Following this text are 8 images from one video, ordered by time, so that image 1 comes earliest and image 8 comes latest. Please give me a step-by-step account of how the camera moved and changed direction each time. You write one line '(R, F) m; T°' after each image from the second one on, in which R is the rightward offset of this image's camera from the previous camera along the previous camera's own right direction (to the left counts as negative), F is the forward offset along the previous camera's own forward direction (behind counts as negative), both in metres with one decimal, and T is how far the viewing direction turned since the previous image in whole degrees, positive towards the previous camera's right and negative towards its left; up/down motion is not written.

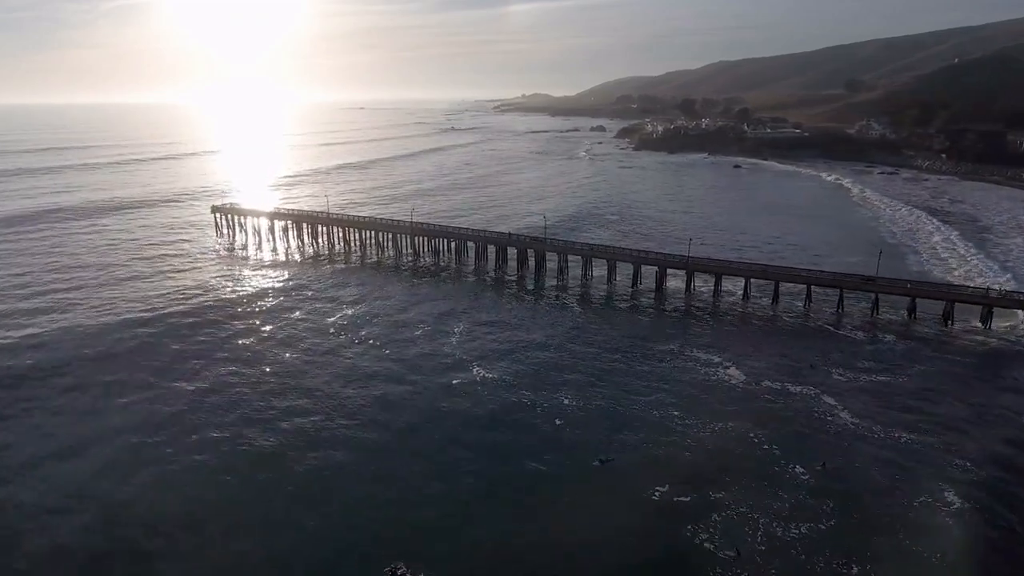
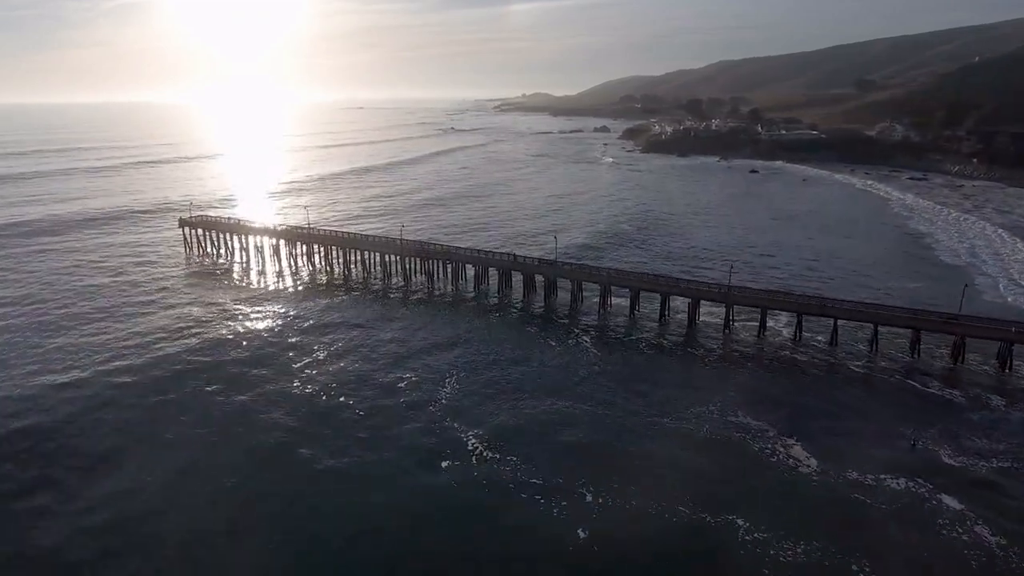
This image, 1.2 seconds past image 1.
(-0.3, +6.9) m; 0°
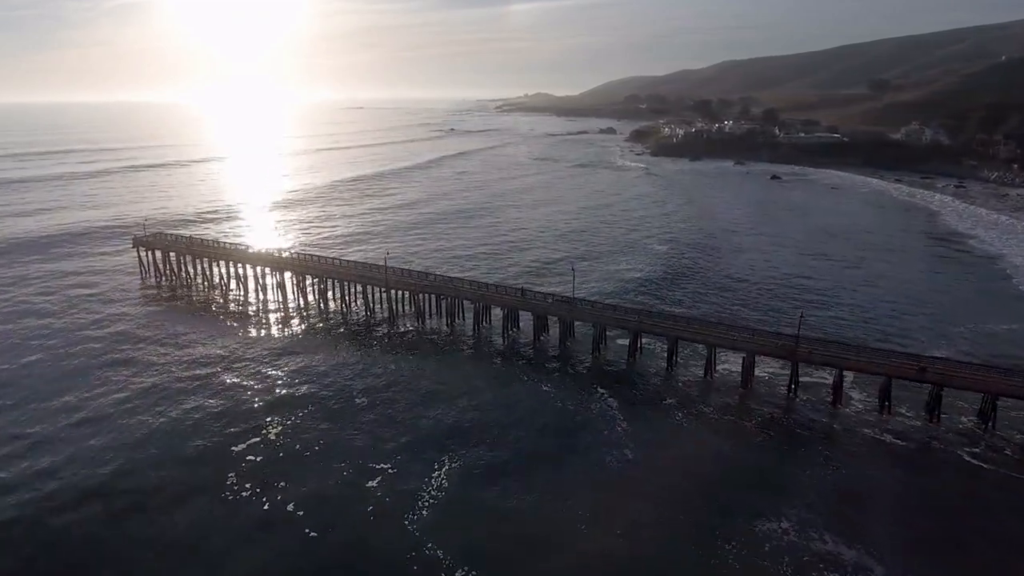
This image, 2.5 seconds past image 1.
(-0.3, +7.6) m; 0°
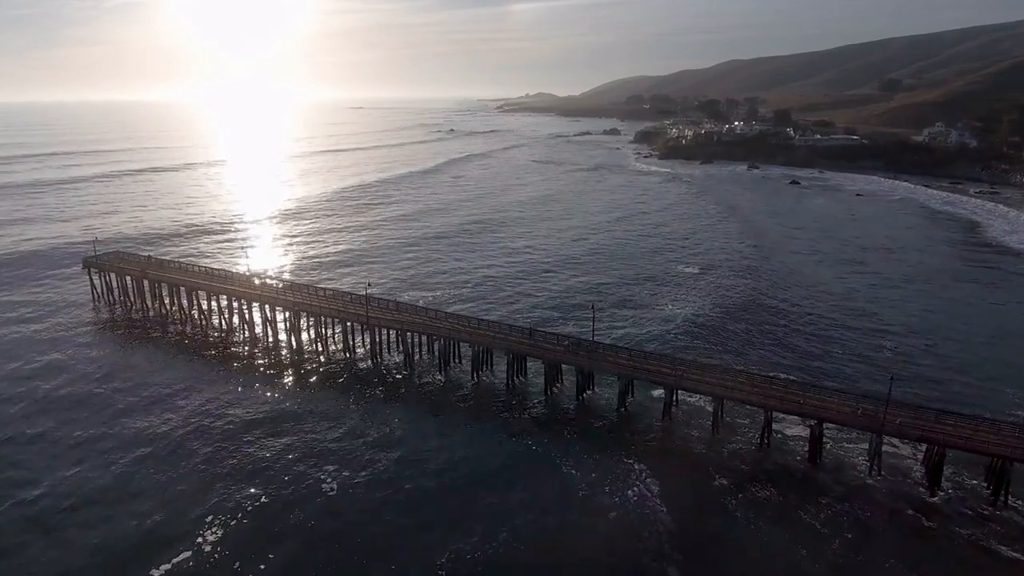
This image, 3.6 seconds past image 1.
(-0.3, +6.2) m; 0°
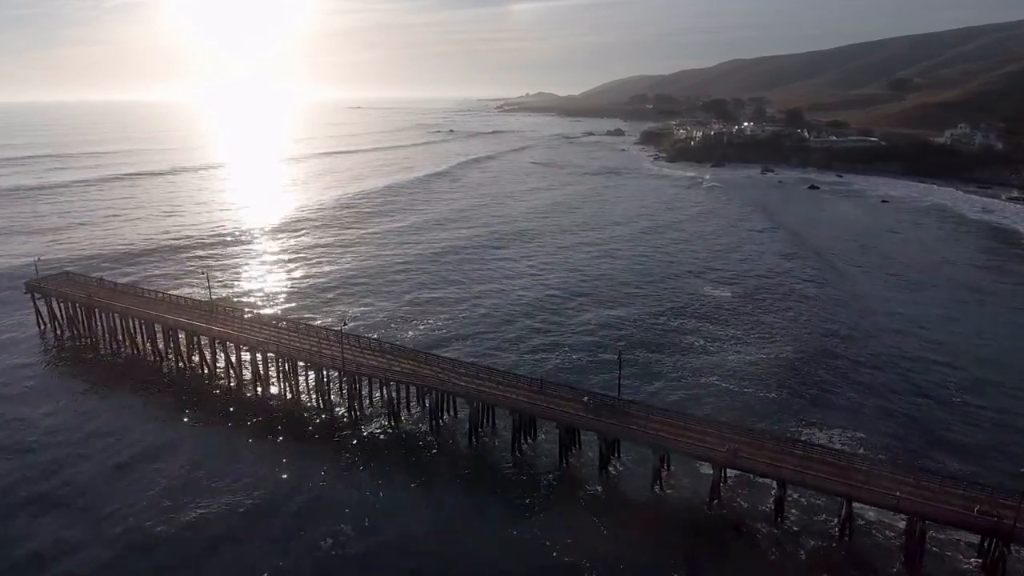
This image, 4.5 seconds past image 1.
(-0.3, +5.6) m; 0°
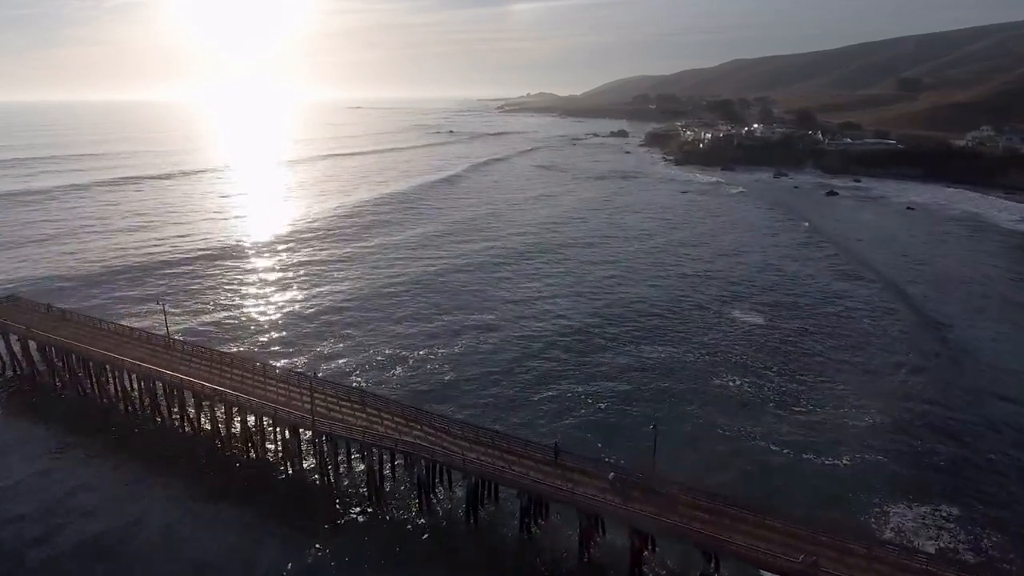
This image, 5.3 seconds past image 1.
(-0.3, +4.9) m; 0°
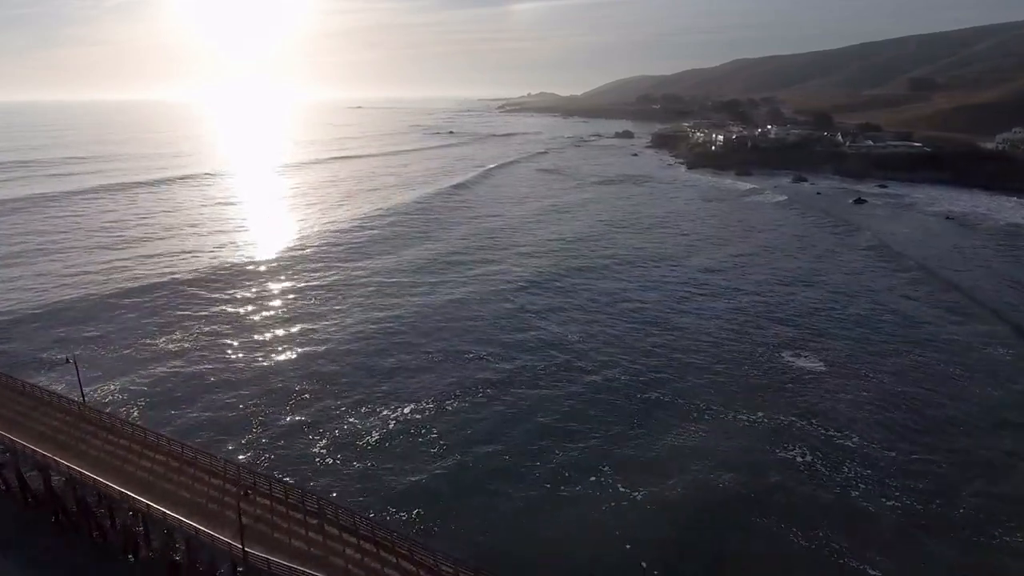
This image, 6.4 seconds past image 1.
(-0.4, +6.6) m; 0°
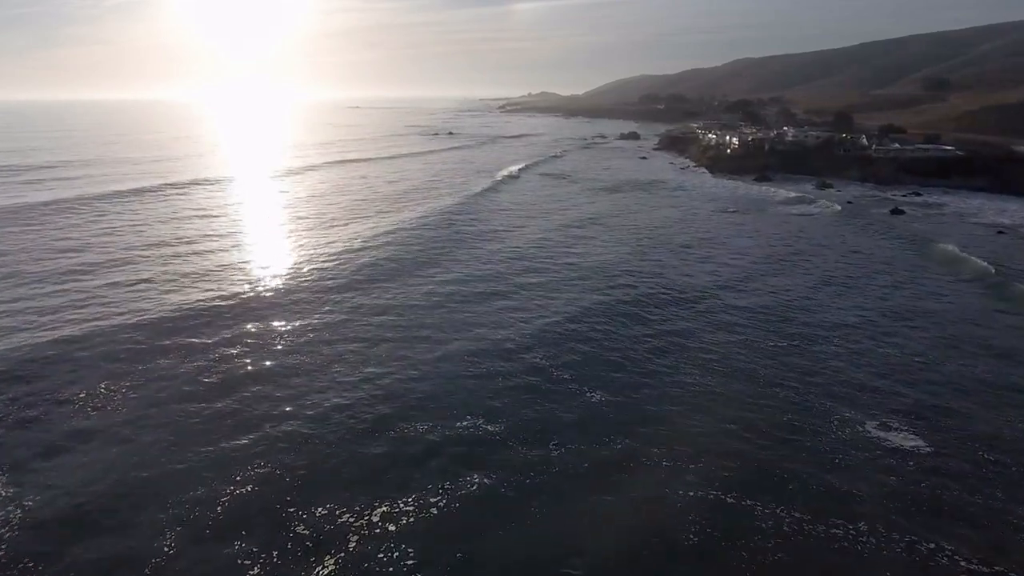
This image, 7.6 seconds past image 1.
(-0.4, +7.3) m; 0°
